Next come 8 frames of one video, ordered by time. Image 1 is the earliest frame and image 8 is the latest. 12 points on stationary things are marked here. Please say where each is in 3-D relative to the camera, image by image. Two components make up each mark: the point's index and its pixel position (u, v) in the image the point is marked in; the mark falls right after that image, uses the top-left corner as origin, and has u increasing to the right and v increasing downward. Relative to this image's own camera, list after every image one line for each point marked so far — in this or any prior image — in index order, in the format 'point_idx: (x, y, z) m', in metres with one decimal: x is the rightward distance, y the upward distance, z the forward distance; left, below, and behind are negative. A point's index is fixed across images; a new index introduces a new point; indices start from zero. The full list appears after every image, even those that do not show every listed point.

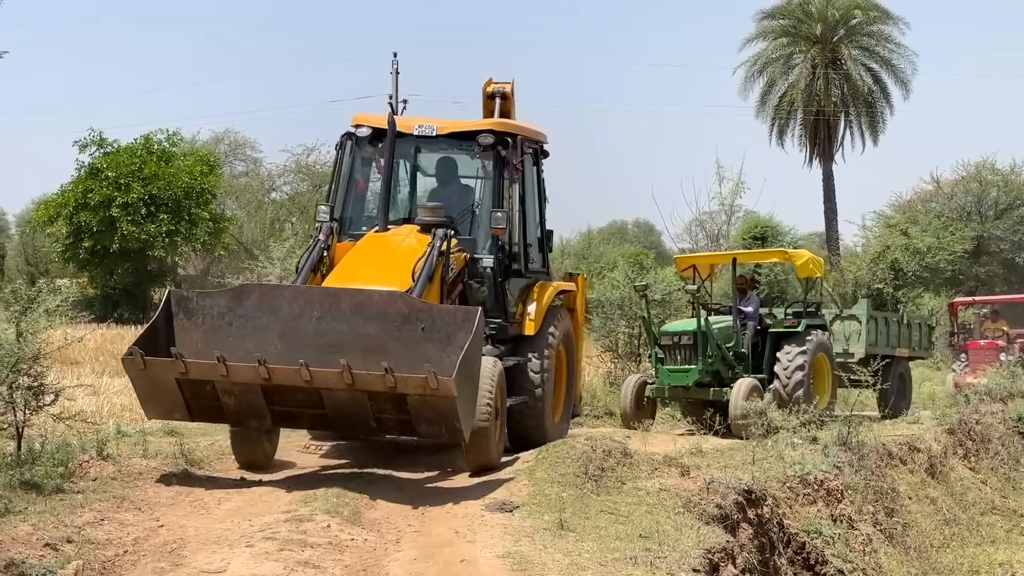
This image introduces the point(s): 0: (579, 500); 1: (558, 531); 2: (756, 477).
0: (+0.5, -1.3, +5.8) m
1: (+0.3, -1.3, +5.2) m
2: (+1.8, -1.2, +6.4) m
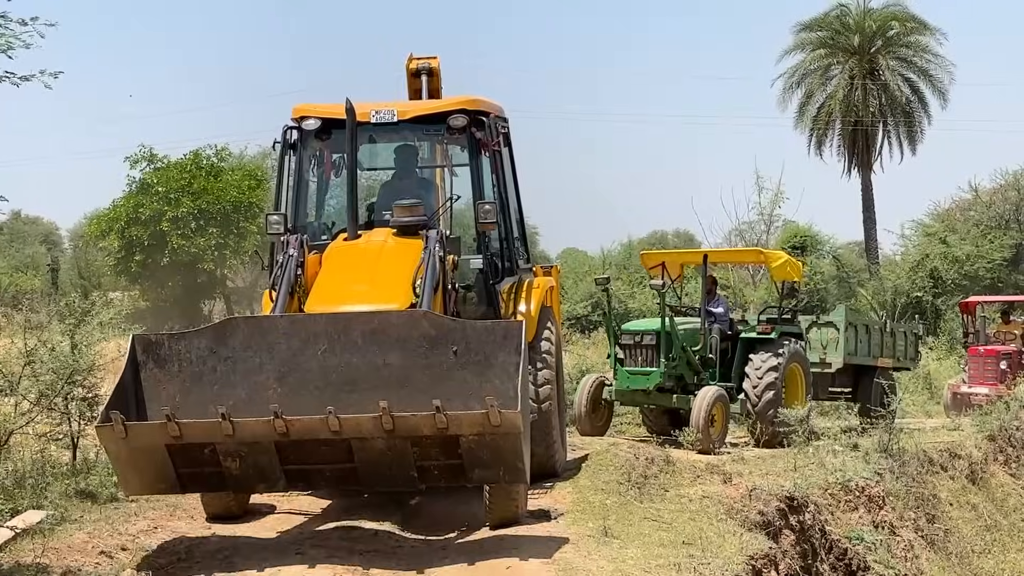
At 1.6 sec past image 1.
0: (+0.8, -1.3, +5.8) m
1: (+0.6, -1.4, +5.3) m
2: (+2.0, -1.3, +6.4) m
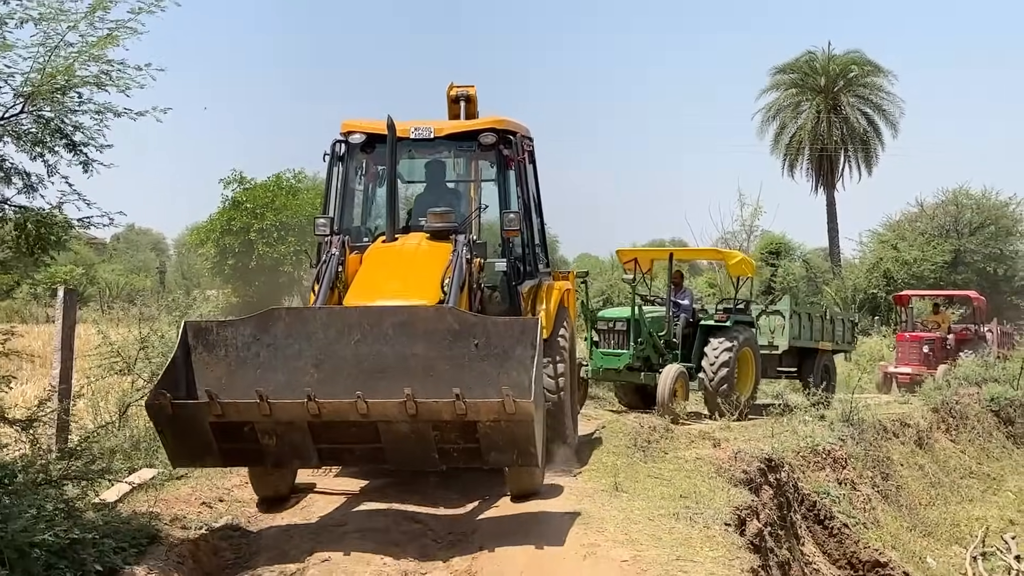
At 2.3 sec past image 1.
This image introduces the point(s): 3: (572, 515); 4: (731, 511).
0: (+0.9, -1.3, +6.7) m
1: (+0.7, -1.4, +6.2) m
2: (+2.2, -1.3, +7.3) m
3: (+0.4, -1.5, +5.8) m
4: (+1.4, -1.5, +5.8) m
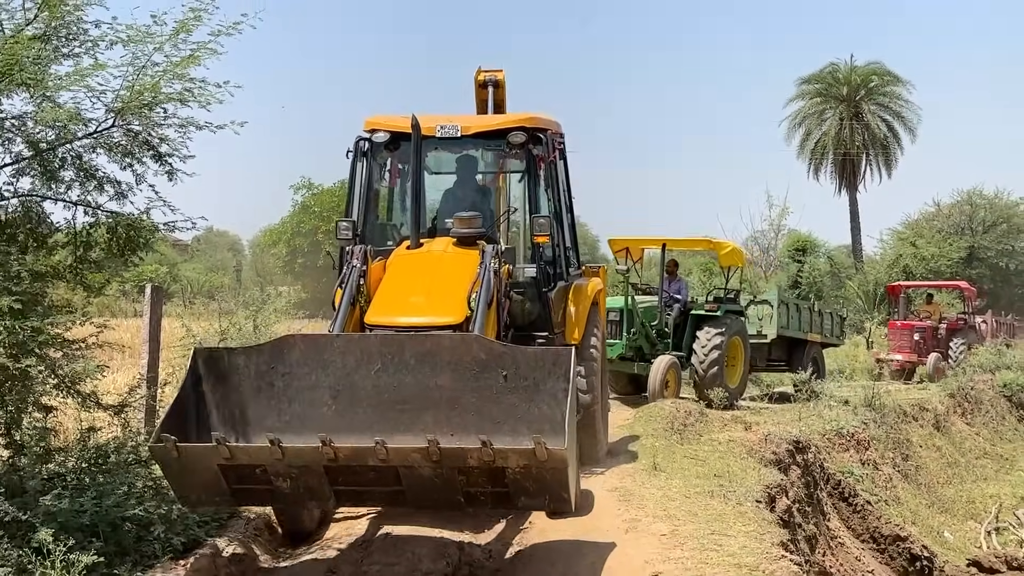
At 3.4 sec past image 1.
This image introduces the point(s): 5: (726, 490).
0: (+1.3, -1.3, +7.2) m
1: (+1.1, -1.4, +6.6) m
2: (+2.5, -1.2, +7.8) m
3: (+0.7, -1.4, +6.2) m
4: (+1.8, -1.4, +6.2) m
5: (+1.5, -1.4, +6.2) m
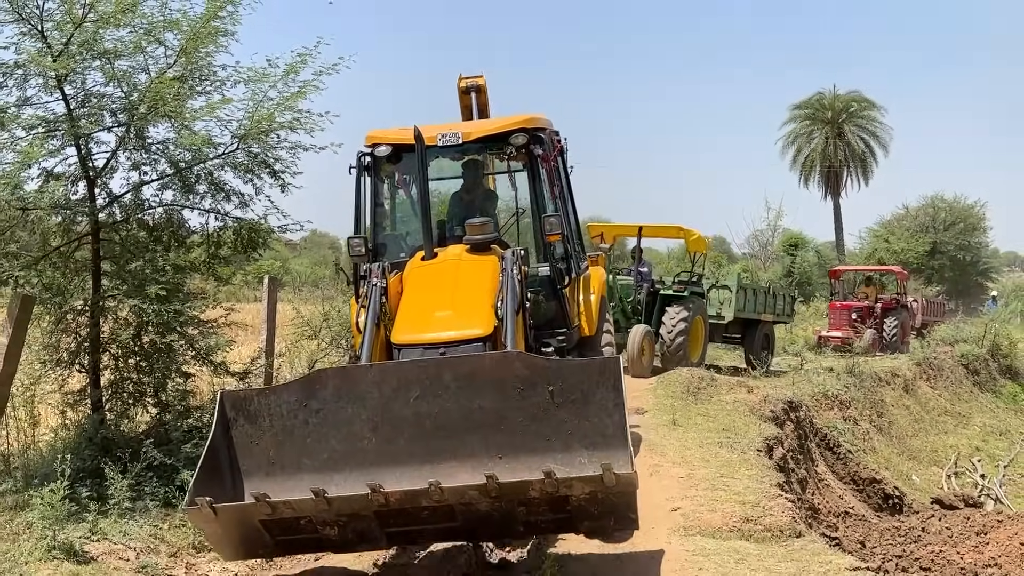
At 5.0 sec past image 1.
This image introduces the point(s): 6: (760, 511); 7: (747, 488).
0: (+1.7, -1.2, +8.5) m
1: (+1.4, -1.3, +7.9) m
2: (+2.9, -1.1, +9.0) m
3: (+1.1, -1.4, +7.5) m
4: (+2.1, -1.3, +7.5) m
5: (+1.9, -1.3, +7.5) m
6: (+1.8, -1.7, +6.4) m
7: (+1.8, -1.6, +6.7) m
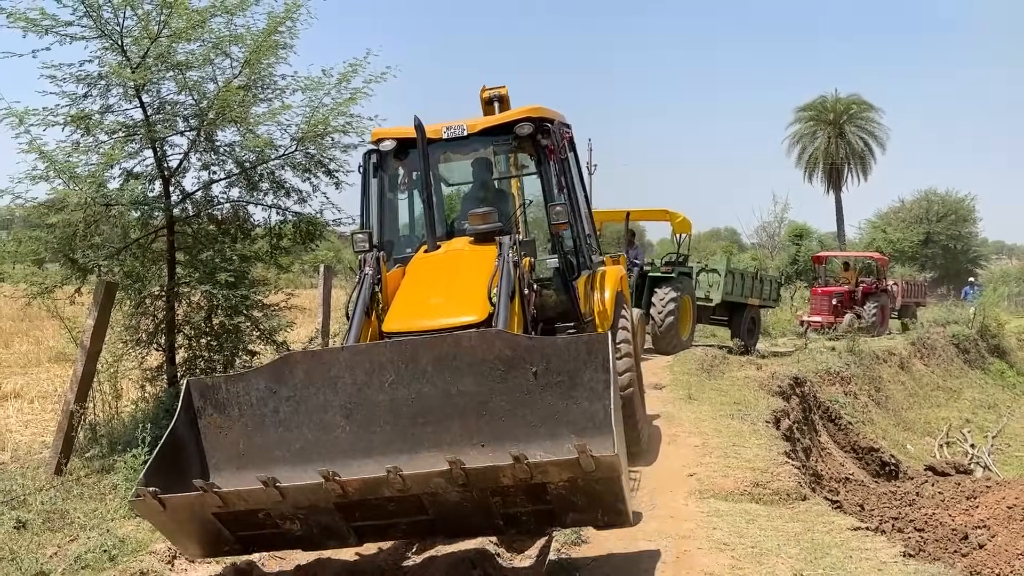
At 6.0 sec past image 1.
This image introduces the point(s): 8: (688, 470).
0: (+2.0, -1.1, +9.2) m
1: (+1.7, -1.2, +8.6) m
2: (+3.3, -1.0, +9.7) m
3: (+1.4, -1.2, +8.3) m
4: (+2.4, -1.2, +8.2) m
5: (+2.2, -1.2, +8.2) m
6: (+2.1, -1.5, +7.1) m
7: (+2.1, -1.4, +7.5) m
8: (+1.5, -1.5, +7.2) m
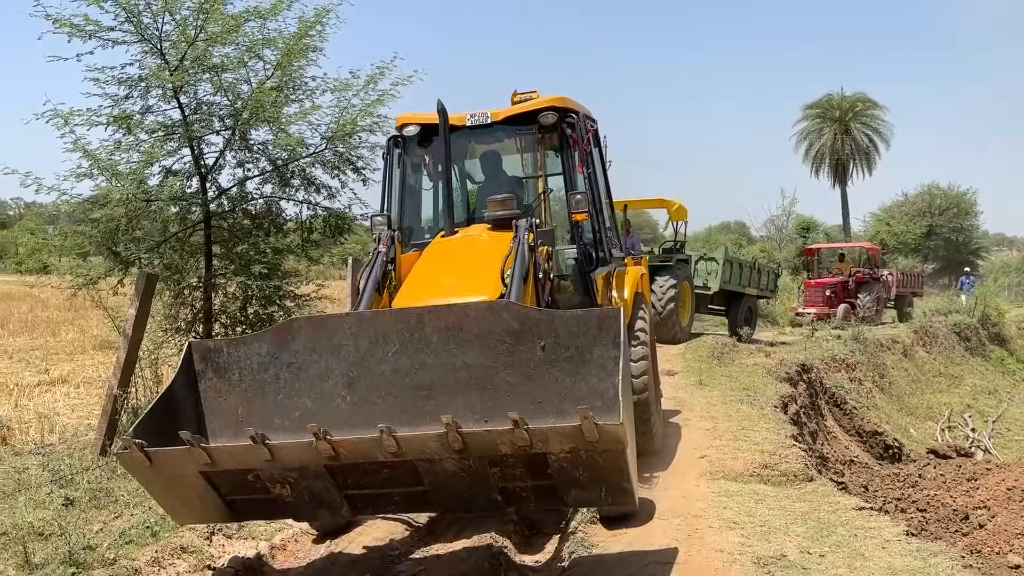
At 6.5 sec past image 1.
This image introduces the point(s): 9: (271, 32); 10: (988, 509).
0: (+2.2, -1.0, +9.5) m
1: (+1.9, -1.1, +9.0) m
2: (+3.5, -0.9, +10.1) m
3: (+1.6, -1.1, +8.6) m
4: (+2.6, -1.1, +8.5) m
5: (+2.4, -1.1, +8.5) m
6: (+2.3, -1.5, +7.5) m
7: (+2.3, -1.4, +7.8) m
8: (+1.6, -1.4, +7.6) m
9: (-2.3, +2.5, +8.4) m
10: (+4.0, -1.8, +7.3) m
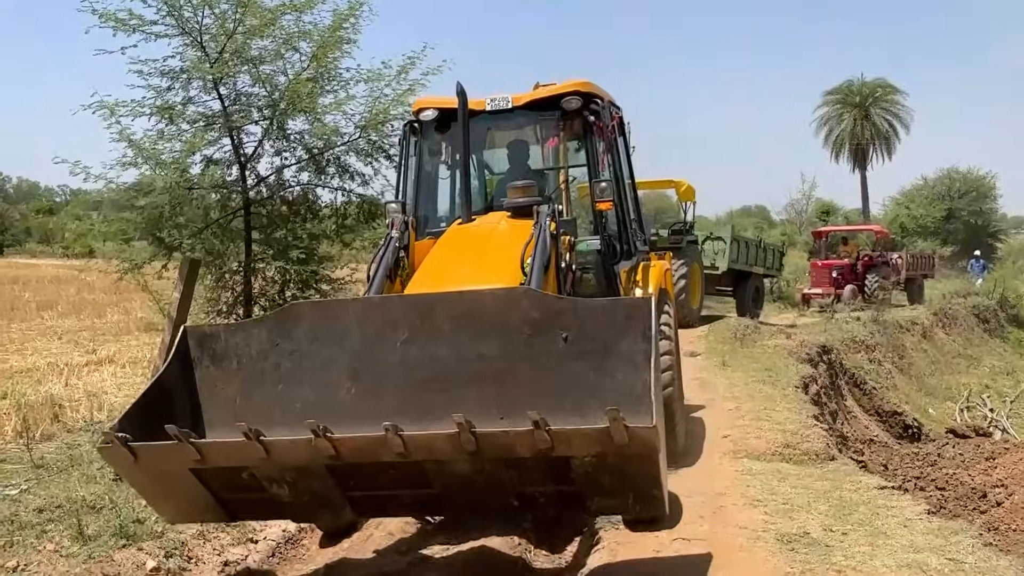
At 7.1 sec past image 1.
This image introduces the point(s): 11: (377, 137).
0: (+2.5, -0.8, +9.8) m
1: (+2.2, -0.9, +9.2) m
2: (+3.8, -0.7, +10.2) m
3: (+1.9, -1.0, +8.9) m
4: (+2.9, -1.0, +8.7) m
5: (+2.6, -0.9, +8.7) m
6: (+2.5, -1.3, +7.7) m
7: (+2.5, -1.2, +8.0) m
8: (+1.9, -1.3, +7.8) m
9: (-2.1, +2.6, +8.7) m
10: (+4.2, -1.7, +7.5) m
11: (-1.3, +1.5, +8.5) m
